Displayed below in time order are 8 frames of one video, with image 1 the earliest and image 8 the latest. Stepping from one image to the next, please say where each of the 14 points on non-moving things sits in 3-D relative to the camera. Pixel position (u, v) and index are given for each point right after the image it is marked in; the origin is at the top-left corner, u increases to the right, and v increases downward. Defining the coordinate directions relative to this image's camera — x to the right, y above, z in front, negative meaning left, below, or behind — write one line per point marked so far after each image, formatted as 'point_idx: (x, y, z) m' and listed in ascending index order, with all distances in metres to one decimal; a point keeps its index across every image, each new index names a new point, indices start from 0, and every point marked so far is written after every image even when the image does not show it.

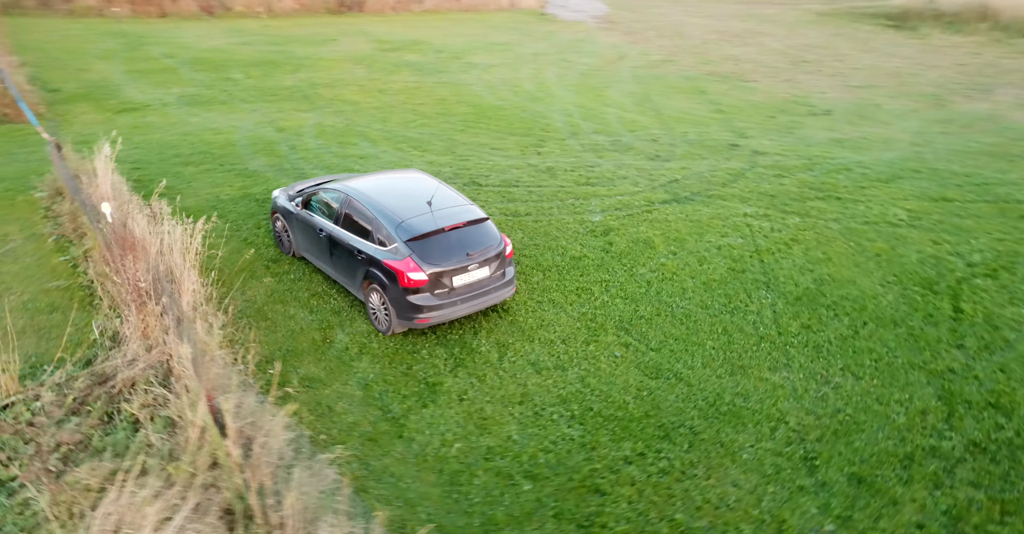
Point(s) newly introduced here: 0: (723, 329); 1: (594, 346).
0: (+2.1, -0.6, +5.5) m
1: (+0.8, -0.7, +5.2) m
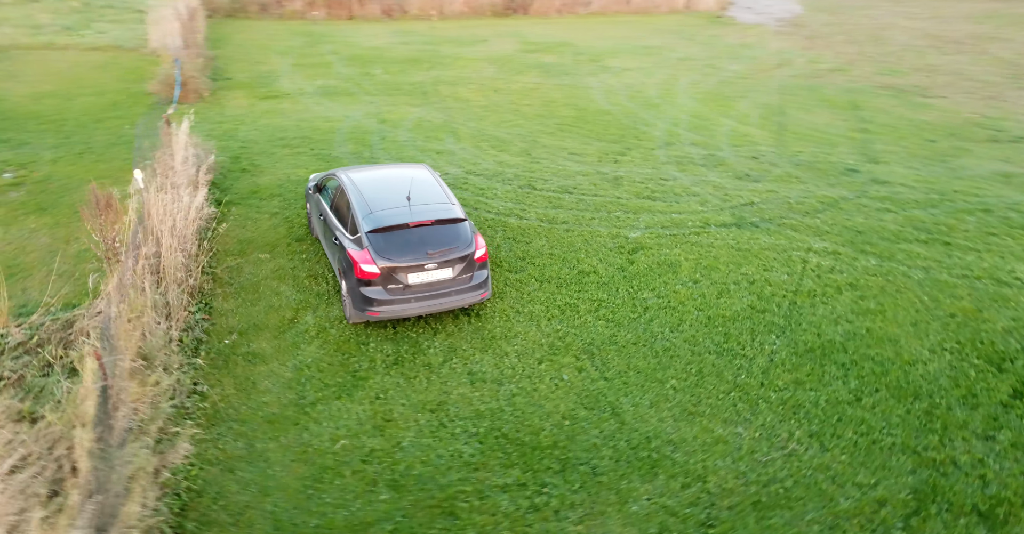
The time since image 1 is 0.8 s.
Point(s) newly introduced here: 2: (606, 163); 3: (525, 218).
0: (+1.7, -0.9, +4.8) m
1: (+0.3, -0.9, +4.9) m
2: (+2.1, +2.3, +12.3) m
3: (+0.1, +0.8, +9.0) m
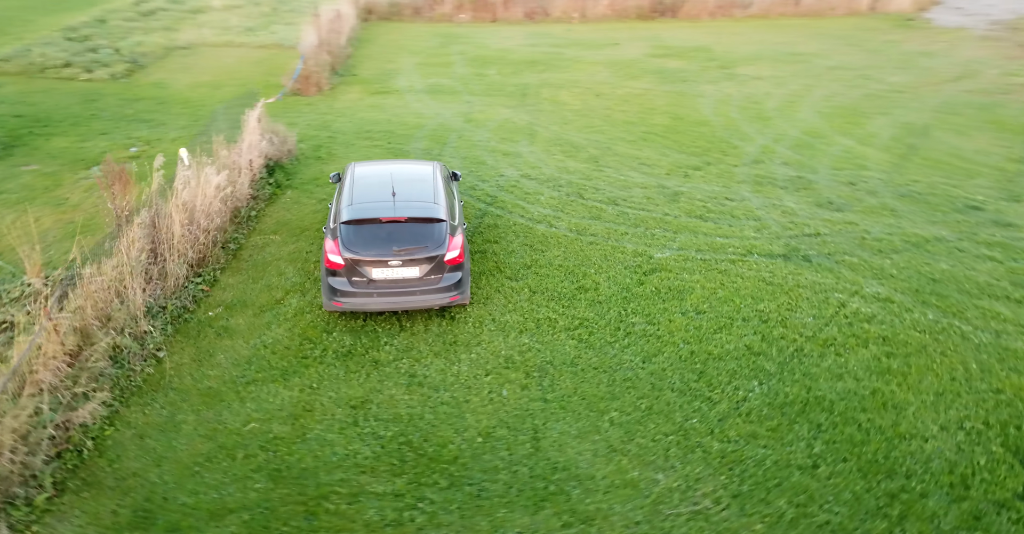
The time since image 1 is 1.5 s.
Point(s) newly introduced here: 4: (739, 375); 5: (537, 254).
0: (+1.1, -1.1, +4.5) m
1: (-0.2, -1.0, +4.8) m
2: (+3.4, +1.9, +11.7) m
3: (+0.6, +0.6, +8.8) m
4: (+2.0, -1.0, +5.0) m
5: (+0.2, +0.2, +7.7) m
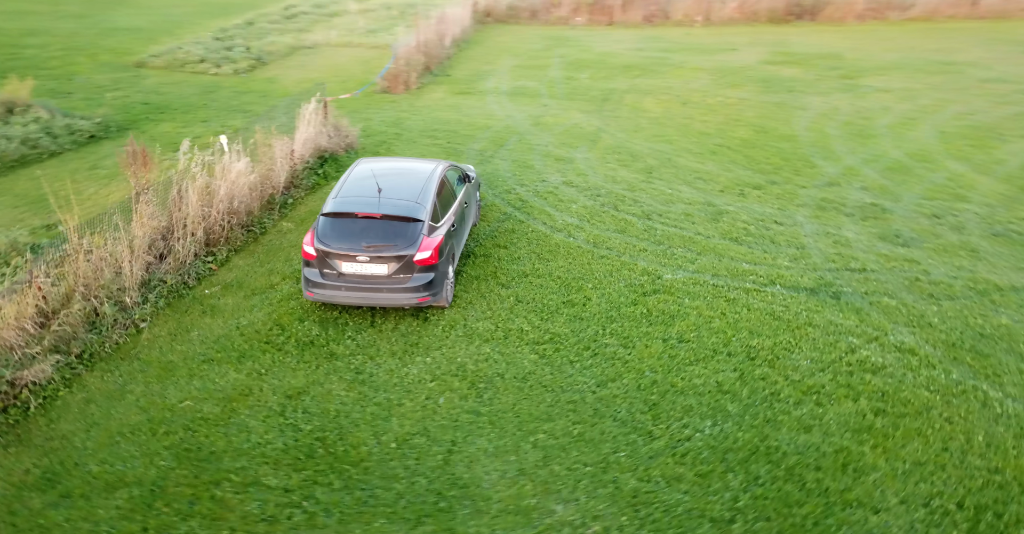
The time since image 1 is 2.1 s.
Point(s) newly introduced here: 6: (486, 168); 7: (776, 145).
0: (+0.5, -1.3, +4.3) m
1: (-0.7, -1.0, +4.8) m
2: (+4.2, +1.4, +11.0) m
3: (+0.9, +0.5, +8.6) m
4: (+1.5, -1.2, +4.6) m
5: (+0.3, +0.1, +7.6) m
6: (-0.5, +2.3, +12.9) m
7: (+7.6, +3.5, +16.1) m
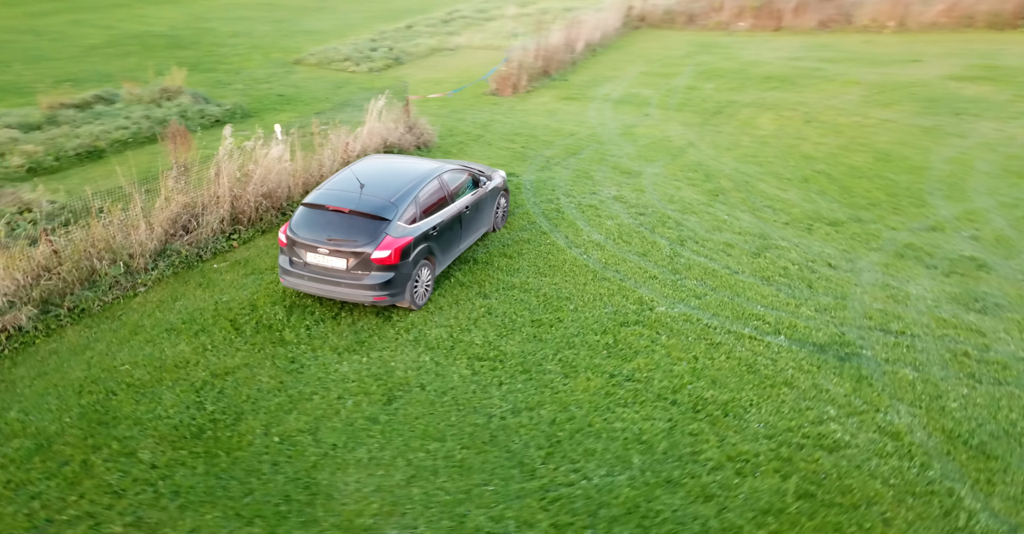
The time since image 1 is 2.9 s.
0: (-0.4, -1.5, +4.2) m
1: (-1.4, -1.1, +5.0) m
2: (+4.9, +0.7, +9.9) m
3: (+1.1, +0.2, +8.4) m
4: (+0.6, -1.5, +4.3) m
5: (+0.2, -0.1, +7.5) m
6: (+0.9, +2.1, +12.8) m
7: (+9.6, +2.3, +14.1) m
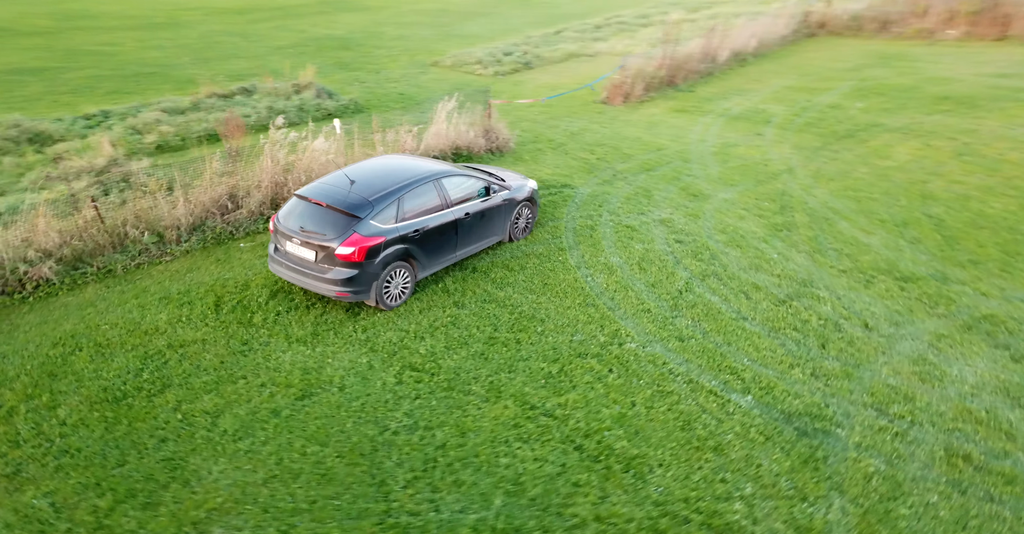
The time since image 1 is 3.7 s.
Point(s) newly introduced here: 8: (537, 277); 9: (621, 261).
0: (-1.5, -1.5, +4.4) m
1: (-2.2, -1.0, +5.4) m
2: (+5.2, -0.1, +8.7) m
3: (+1.1, -0.2, +8.1) m
4: (-0.4, -1.7, +4.3) m
5: (+0.1, -0.4, +7.4) m
6: (+2.2, +1.7, +12.4) m
7: (+10.9, +0.8, +11.8) m
8: (+0.4, -0.1, +7.9) m
9: (+1.7, +0.1, +8.7) m
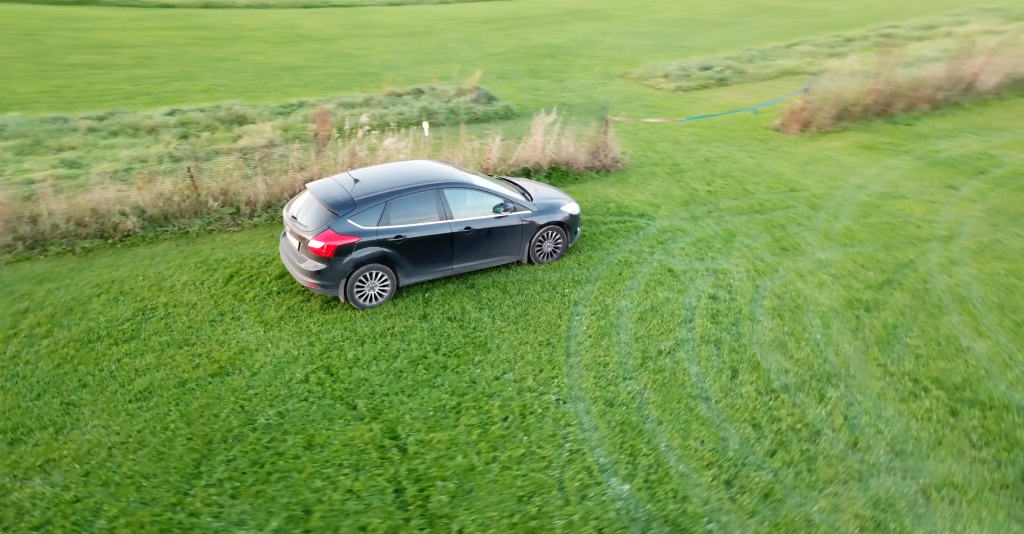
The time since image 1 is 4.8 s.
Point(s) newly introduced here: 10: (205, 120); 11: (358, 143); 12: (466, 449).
0: (-3.0, -1.5, +5.2) m
1: (-3.2, -0.9, +6.3) m
2: (+4.9, -1.4, +7.0) m
3: (+0.9, -0.7, +7.7) m
4: (-2.1, -1.8, +4.7) m
5: (-0.3, -0.7, +7.5) m
6: (+3.7, +0.8, +11.5) m
7: (+11.3, -1.6, +8.0) m
8: (+0.1, -0.5, +7.9) m
9: (+1.7, -0.6, +8.1) m
10: (-9.3, +4.5, +17.0) m
11: (-3.1, +2.6, +11.4) m
12: (-0.4, -1.7, +5.2) m
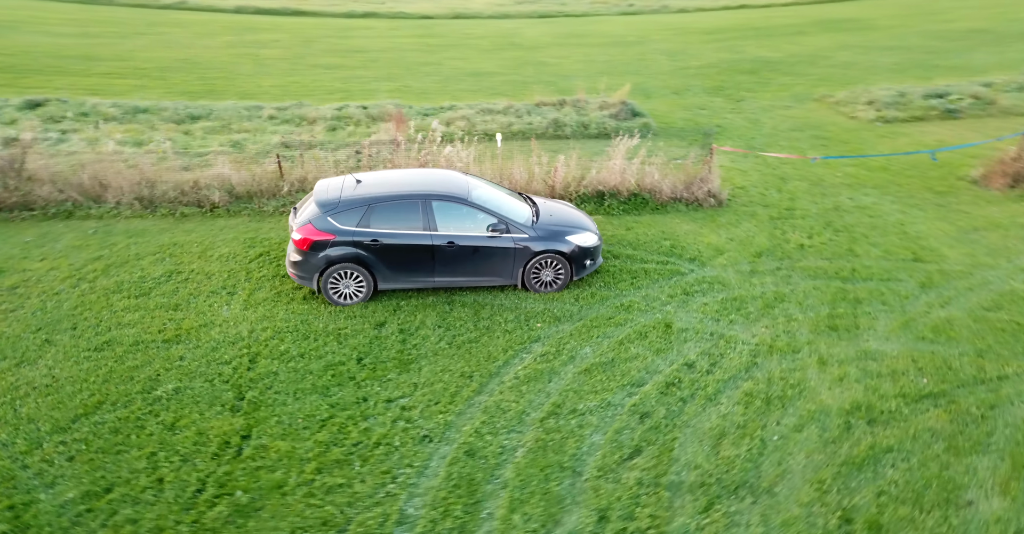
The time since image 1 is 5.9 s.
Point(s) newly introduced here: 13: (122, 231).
0: (-4.4, -1.2, +6.5) m
1: (-4.2, -0.6, +7.7) m
2: (+3.6, -2.5, +5.7) m
3: (+0.2, -1.2, +7.7) m
4: (-3.8, -1.7, +5.8) m
5: (-1.1, -1.0, +7.8) m
6: (+4.2, -0.3, +10.3) m
7: (+9.8, -3.8, +4.6) m
8: (-0.5, -0.9, +8.1) m
9: (+1.0, -1.2, +7.8) m
10: (-5.4, +5.3, +19.6) m
11: (-1.8, +2.6, +12.3) m
12: (-2.1, -1.9, +5.8) m
13: (-6.8, +0.6, +9.6) m
